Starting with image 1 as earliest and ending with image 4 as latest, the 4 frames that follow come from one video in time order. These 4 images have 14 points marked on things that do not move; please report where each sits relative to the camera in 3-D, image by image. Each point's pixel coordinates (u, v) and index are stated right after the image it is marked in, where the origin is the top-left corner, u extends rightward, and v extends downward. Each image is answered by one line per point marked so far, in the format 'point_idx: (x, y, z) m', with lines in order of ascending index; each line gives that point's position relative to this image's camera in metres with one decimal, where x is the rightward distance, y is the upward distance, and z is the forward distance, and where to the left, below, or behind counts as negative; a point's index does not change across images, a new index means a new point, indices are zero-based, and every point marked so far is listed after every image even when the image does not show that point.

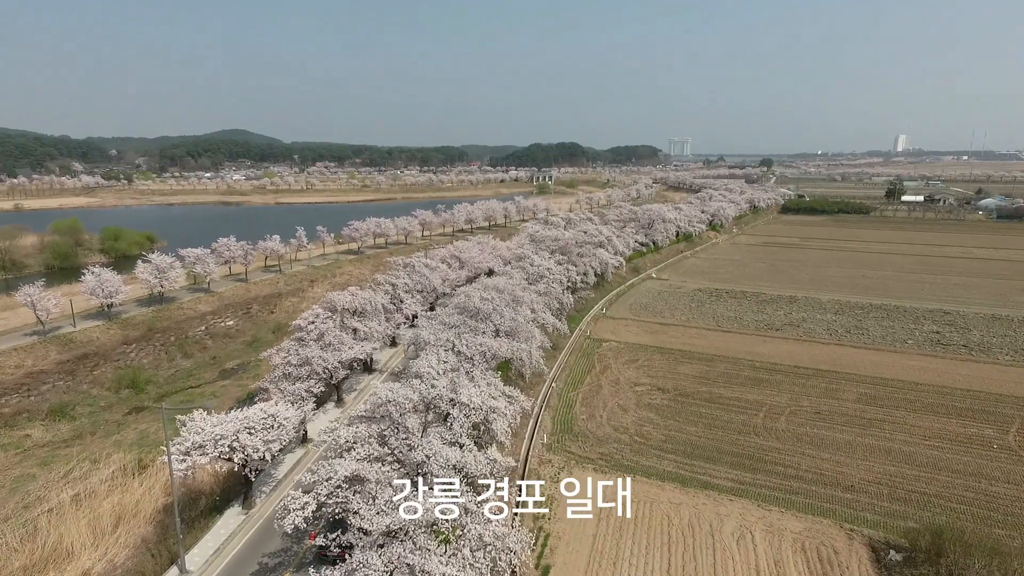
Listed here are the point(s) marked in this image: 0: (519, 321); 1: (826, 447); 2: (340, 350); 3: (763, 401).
0: (+0.2, -1.1, +18.7) m
1: (+8.8, -4.5, +17.0) m
2: (-4.9, -1.8, +17.3) m
3: (+8.3, -3.8, +19.9) m
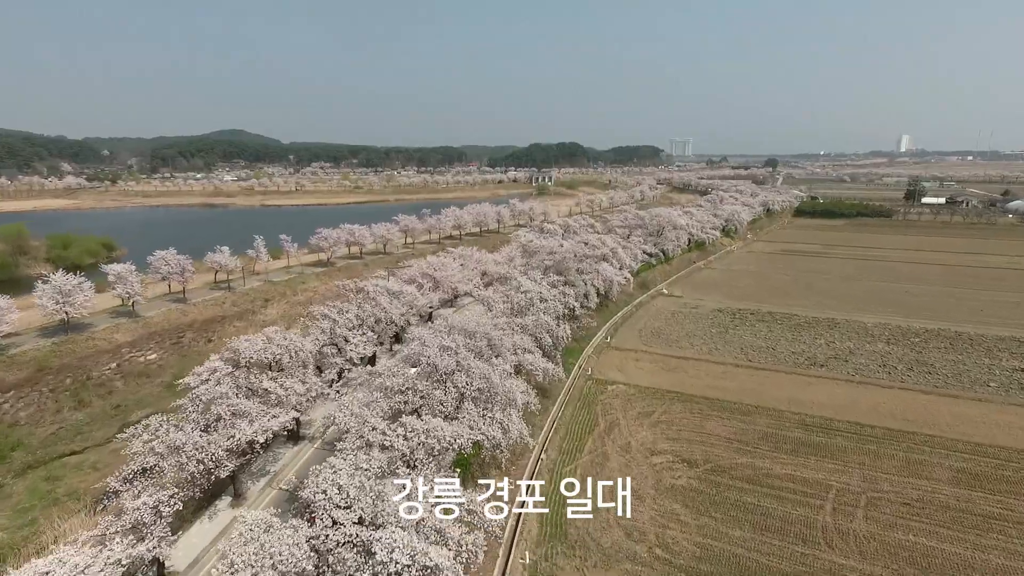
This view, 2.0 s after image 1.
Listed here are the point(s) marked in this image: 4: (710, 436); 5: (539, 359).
0: (-0.4, -2.1, +13.5) m
1: (+8.2, -5.5, +11.7) m
2: (-5.6, -2.8, +12.0) m
3: (+7.7, -4.8, +14.7) m
4: (+5.7, -4.3, +17.4) m
5: (+0.8, -2.1, +18.0) m
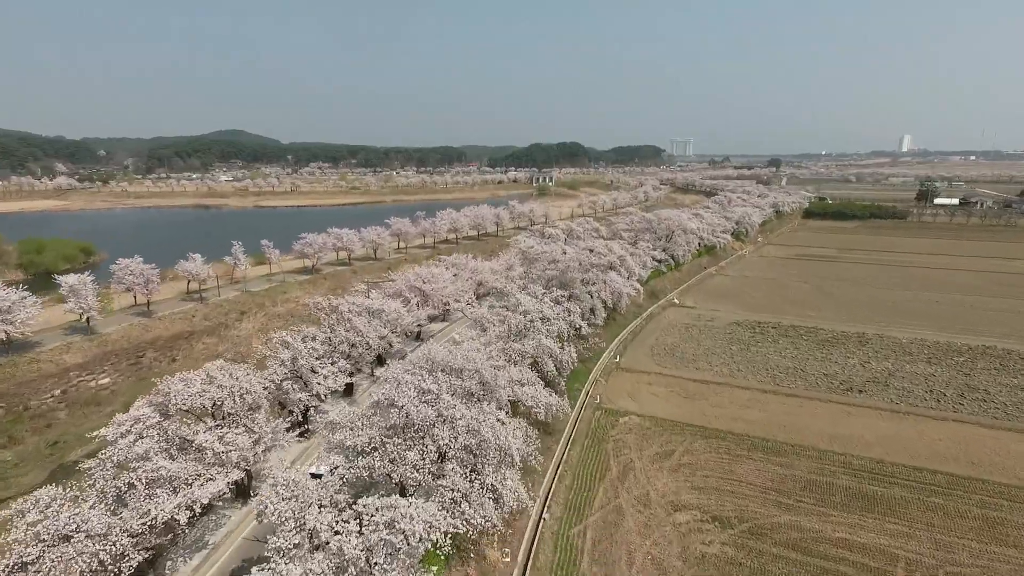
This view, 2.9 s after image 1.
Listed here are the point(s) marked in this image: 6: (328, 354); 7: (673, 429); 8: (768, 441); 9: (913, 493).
0: (-0.5, -2.6, +10.8) m
1: (+8.1, -6.0, +9.0) m
2: (-5.7, -3.3, +9.4) m
3: (+7.6, -5.3, +12.0) m
4: (+5.6, -4.8, +14.8) m
5: (+0.7, -2.6, +15.3) m
6: (-4.7, -1.7, +15.4) m
7: (+4.7, -4.1, +17.6) m
8: (+7.1, -4.2, +16.9) m
9: (+9.4, -4.8, +14.2) m
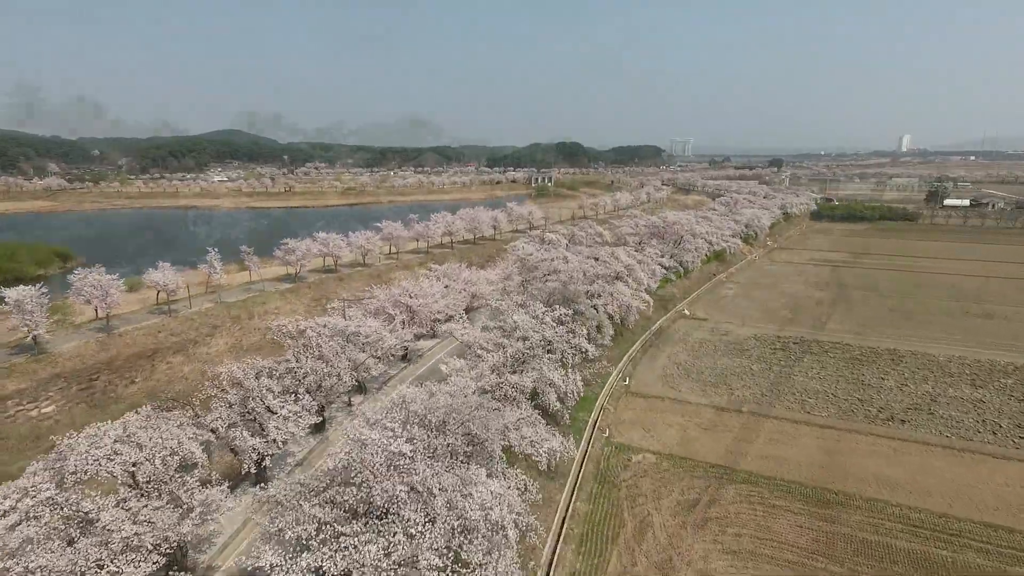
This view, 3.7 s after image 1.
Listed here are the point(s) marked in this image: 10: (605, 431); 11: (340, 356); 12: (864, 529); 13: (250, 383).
0: (-0.6, -3.1, +8.4) m
1: (+8.0, -6.5, +6.6) m
2: (-5.7, -3.8, +7.0) m
3: (+7.5, -5.8, +9.6) m
4: (+5.6, -5.3, +12.4) m
5: (+0.6, -3.1, +12.9) m
6: (-4.8, -2.2, +13.0) m
7: (+4.6, -4.6, +15.2) m
8: (+7.1, -4.7, +14.5) m
9: (+9.3, -5.3, +11.8) m
10: (+2.7, -4.0, +17.1) m
11: (-4.1, -1.6, +14.6) m
12: (+7.5, -5.1, +12.8) m
13: (-5.2, -1.9, +12.2) m
